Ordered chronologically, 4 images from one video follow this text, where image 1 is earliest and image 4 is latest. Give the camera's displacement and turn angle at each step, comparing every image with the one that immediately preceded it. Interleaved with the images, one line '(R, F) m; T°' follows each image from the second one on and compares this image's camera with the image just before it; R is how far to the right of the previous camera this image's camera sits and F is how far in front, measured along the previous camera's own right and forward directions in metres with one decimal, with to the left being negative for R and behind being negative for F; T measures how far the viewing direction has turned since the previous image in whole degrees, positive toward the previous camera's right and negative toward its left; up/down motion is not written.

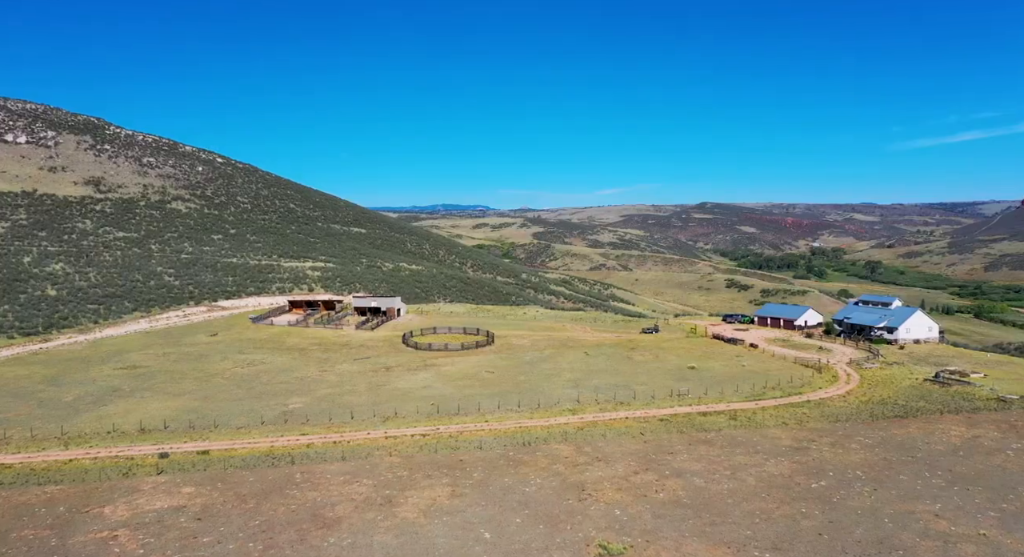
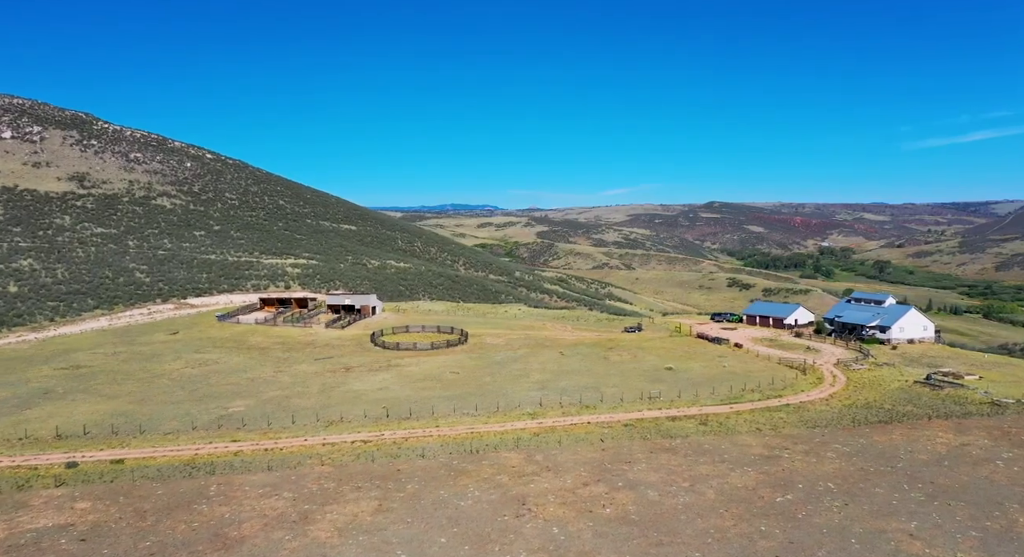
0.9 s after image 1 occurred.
(+2.4, +2.2) m; 0°
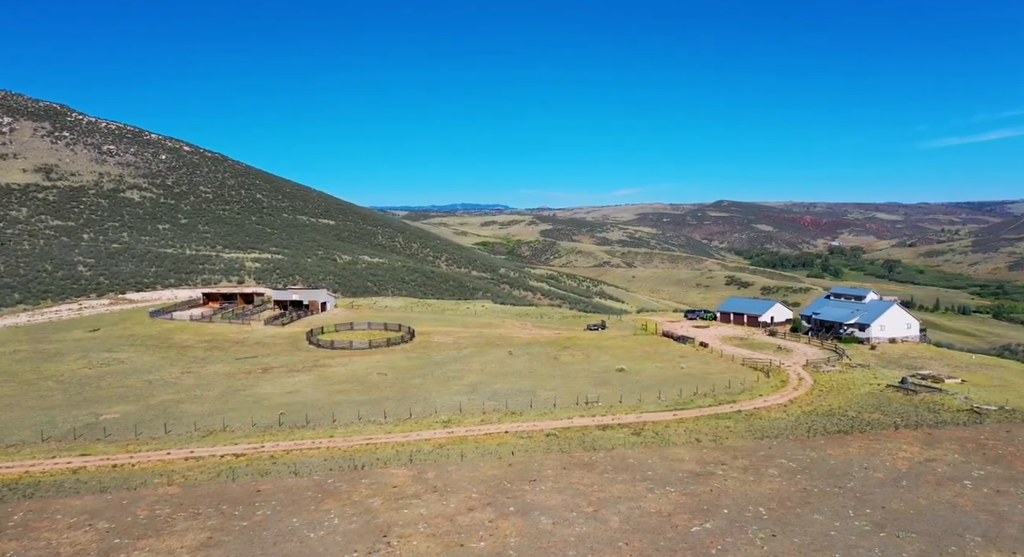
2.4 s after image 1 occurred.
(+4.1, +3.6) m; 0°
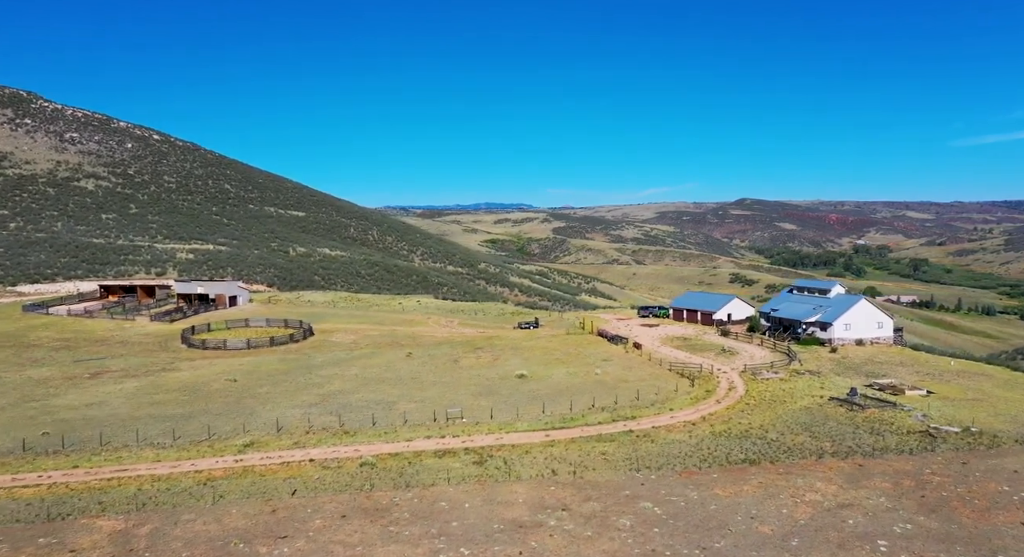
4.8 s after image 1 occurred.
(+7.0, +5.9) m; -1°
